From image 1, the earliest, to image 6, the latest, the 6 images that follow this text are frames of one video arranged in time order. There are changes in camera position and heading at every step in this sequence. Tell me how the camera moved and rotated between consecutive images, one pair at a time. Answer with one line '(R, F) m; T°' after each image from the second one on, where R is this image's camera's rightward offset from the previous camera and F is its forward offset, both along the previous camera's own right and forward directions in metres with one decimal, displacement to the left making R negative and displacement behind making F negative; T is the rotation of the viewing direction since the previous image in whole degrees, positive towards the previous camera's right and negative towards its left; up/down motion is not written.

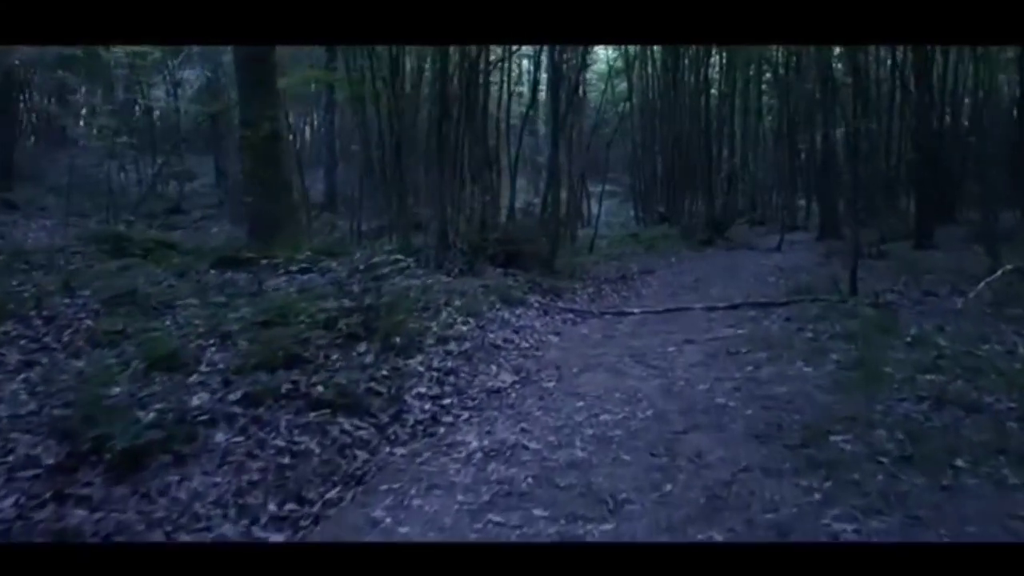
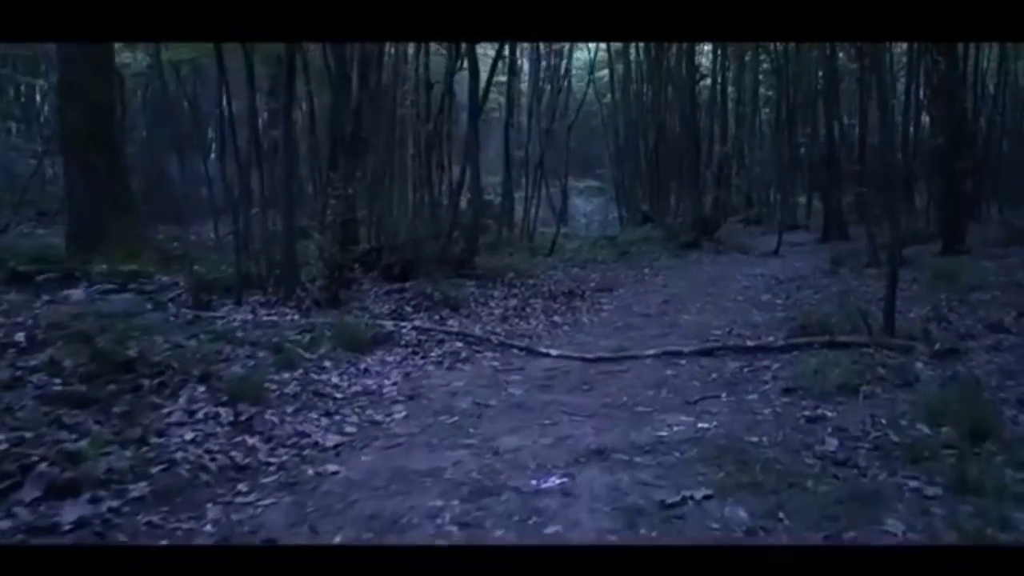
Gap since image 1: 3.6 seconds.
(+0.4, +1.0) m; 0°
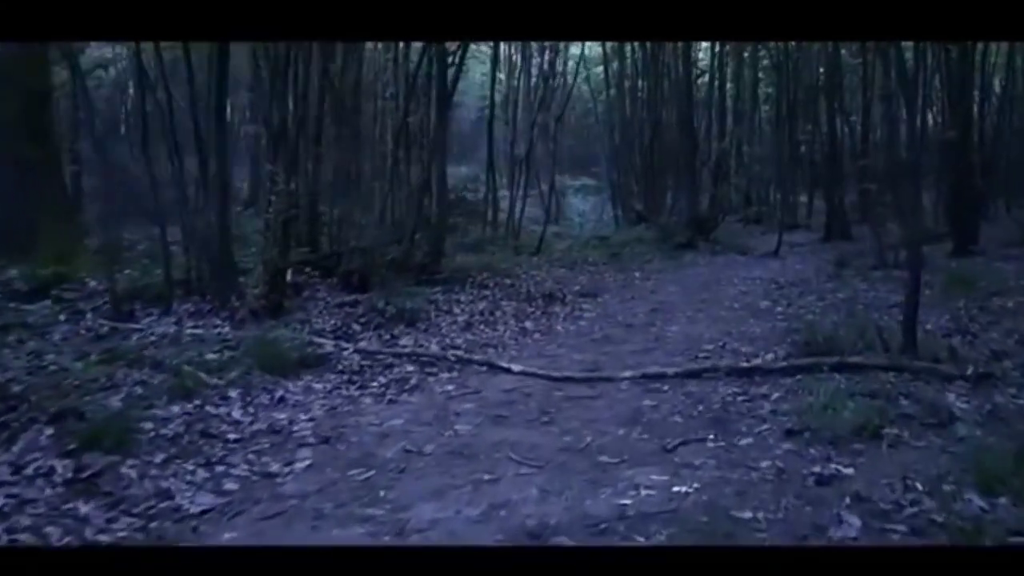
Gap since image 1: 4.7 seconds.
(+0.1, +0.3) m; 0°
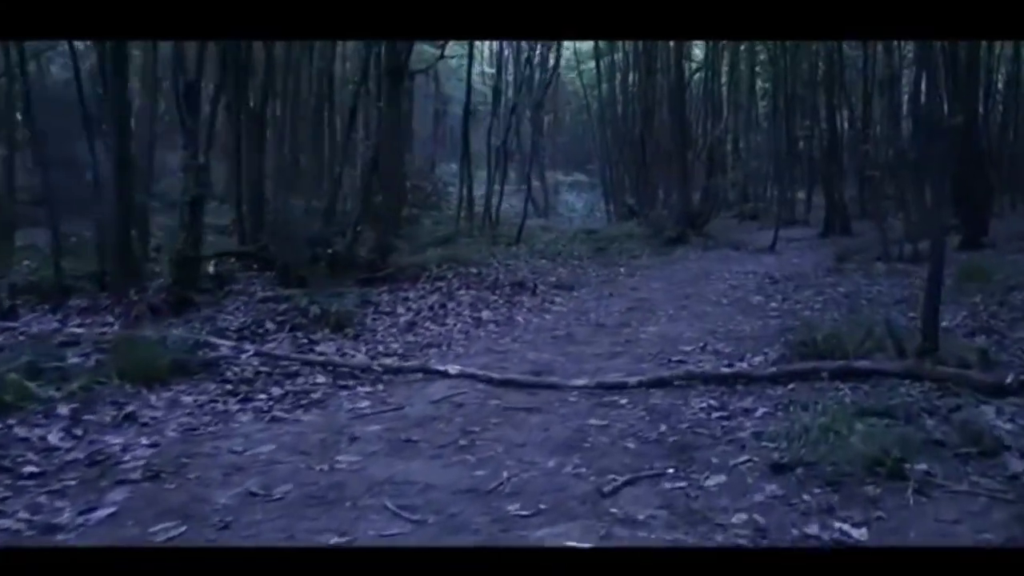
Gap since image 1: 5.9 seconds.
(+0.2, +0.3) m; 0°
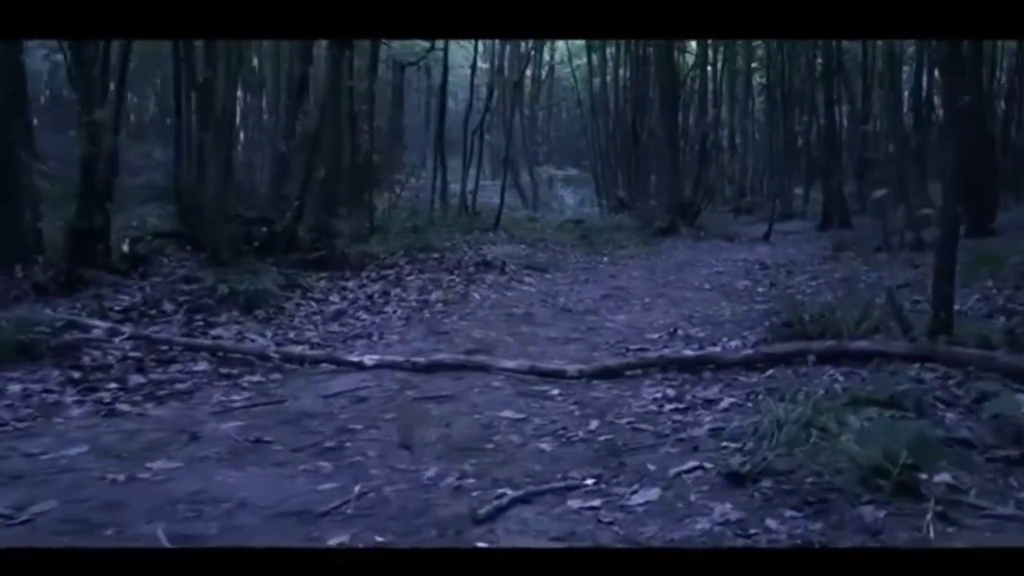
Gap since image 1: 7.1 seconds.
(+0.1, +0.2) m; 0°
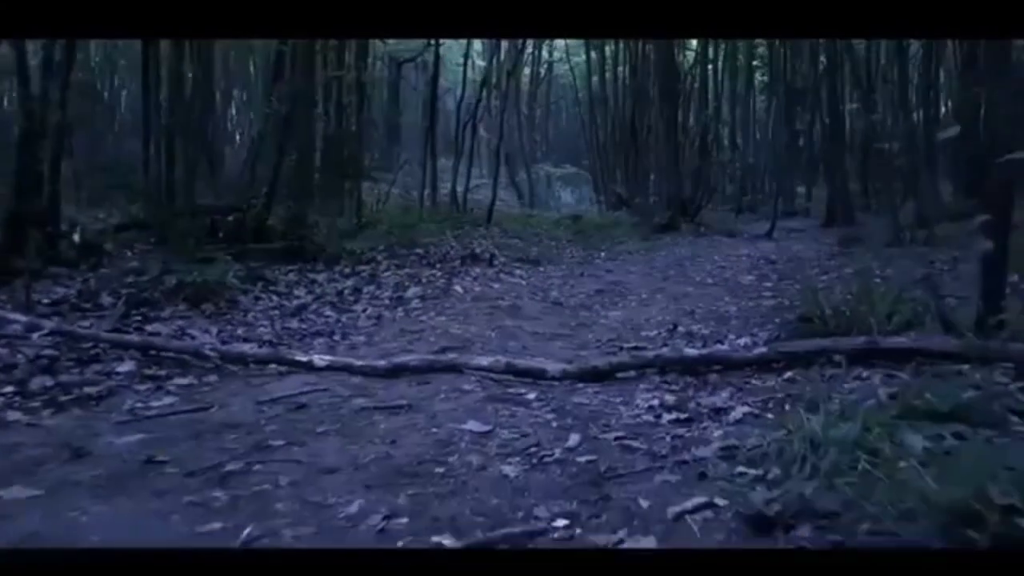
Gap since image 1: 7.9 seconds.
(0.0, +0.2) m; 0°
